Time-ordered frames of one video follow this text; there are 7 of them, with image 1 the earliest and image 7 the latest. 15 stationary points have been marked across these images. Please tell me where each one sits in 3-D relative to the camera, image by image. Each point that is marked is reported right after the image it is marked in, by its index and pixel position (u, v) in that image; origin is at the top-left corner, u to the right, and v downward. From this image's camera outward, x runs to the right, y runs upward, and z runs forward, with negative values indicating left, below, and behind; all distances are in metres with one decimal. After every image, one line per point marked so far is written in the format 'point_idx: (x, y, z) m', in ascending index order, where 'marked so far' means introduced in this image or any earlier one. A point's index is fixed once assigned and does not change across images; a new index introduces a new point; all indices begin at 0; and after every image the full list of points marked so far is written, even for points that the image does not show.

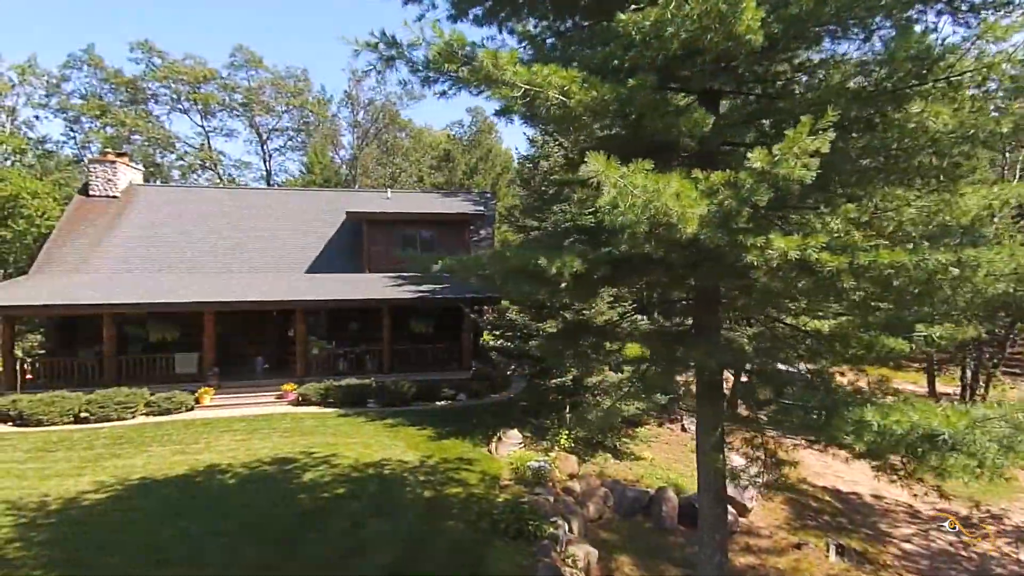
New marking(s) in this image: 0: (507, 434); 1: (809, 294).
0: (-0.1, -3.5, +12.7) m
1: (+2.7, 0.0, +4.7) m
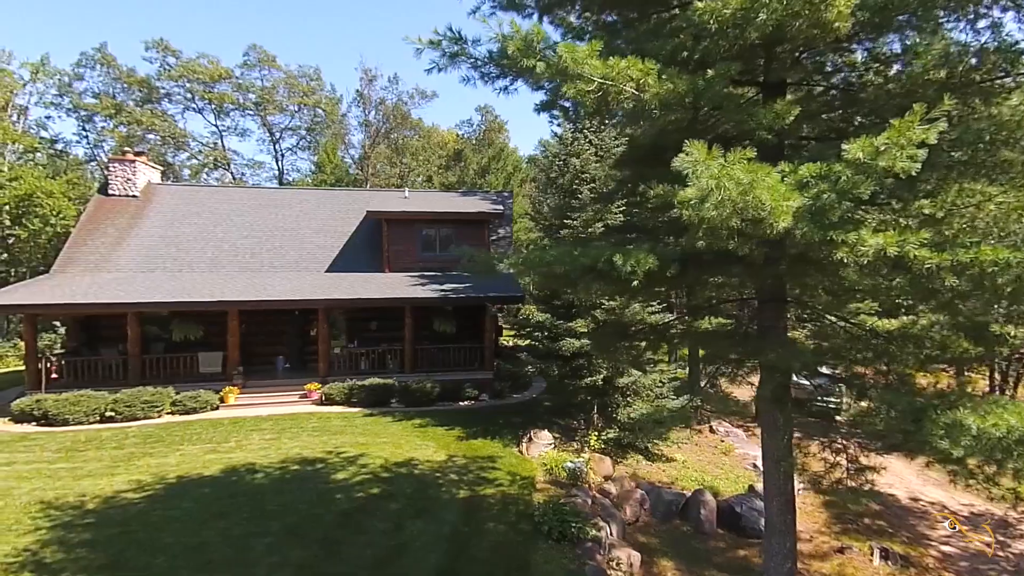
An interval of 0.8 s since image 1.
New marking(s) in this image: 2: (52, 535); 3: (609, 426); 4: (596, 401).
0: (+0.6, -3.4, +12.6) m
1: (+3.3, 0.0, +4.5) m
2: (-6.5, -3.5, +7.4) m
3: (+2.3, -3.3, +12.7) m
4: (+2.0, -2.8, +12.9) m
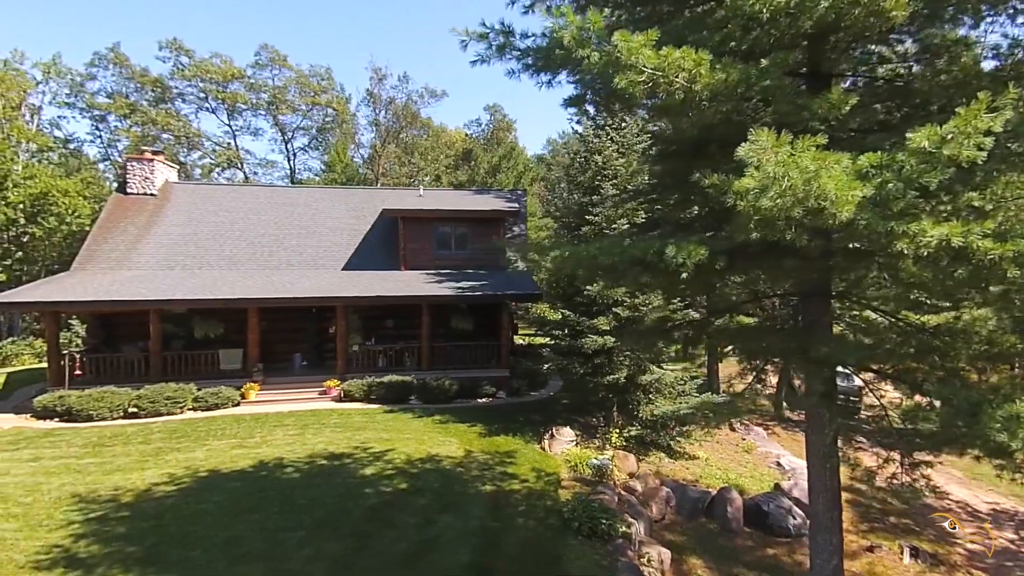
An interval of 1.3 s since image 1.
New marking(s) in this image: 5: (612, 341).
0: (+1.1, -3.4, +12.6) m
1: (+3.8, 0.0, +4.4) m
2: (-6.0, -3.4, +7.5) m
3: (+2.8, -3.3, +12.7) m
4: (+2.5, -2.7, +12.8) m
5: (+2.3, -1.2, +12.1) m
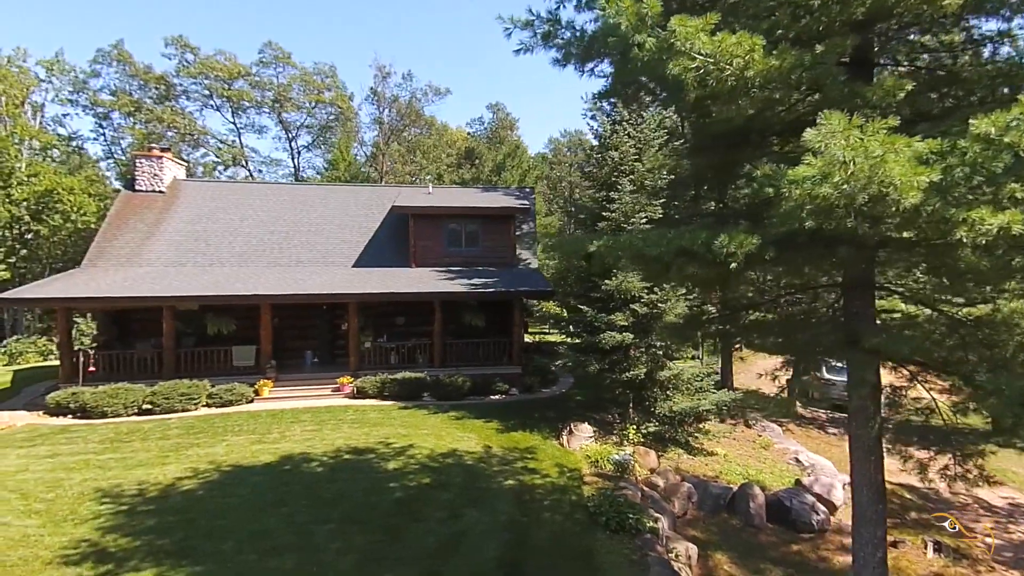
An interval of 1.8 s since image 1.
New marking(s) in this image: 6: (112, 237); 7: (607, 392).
0: (+1.5, -3.3, +12.5) m
1: (+4.2, +0.1, +4.4) m
2: (-5.6, -3.3, +7.4) m
3: (+3.2, -3.2, +12.7) m
4: (+2.9, -2.6, +12.8) m
5: (+2.7, -1.1, +12.1) m
6: (-14.1, +1.8, +18.6) m
7: (+2.4, -2.6, +13.3) m
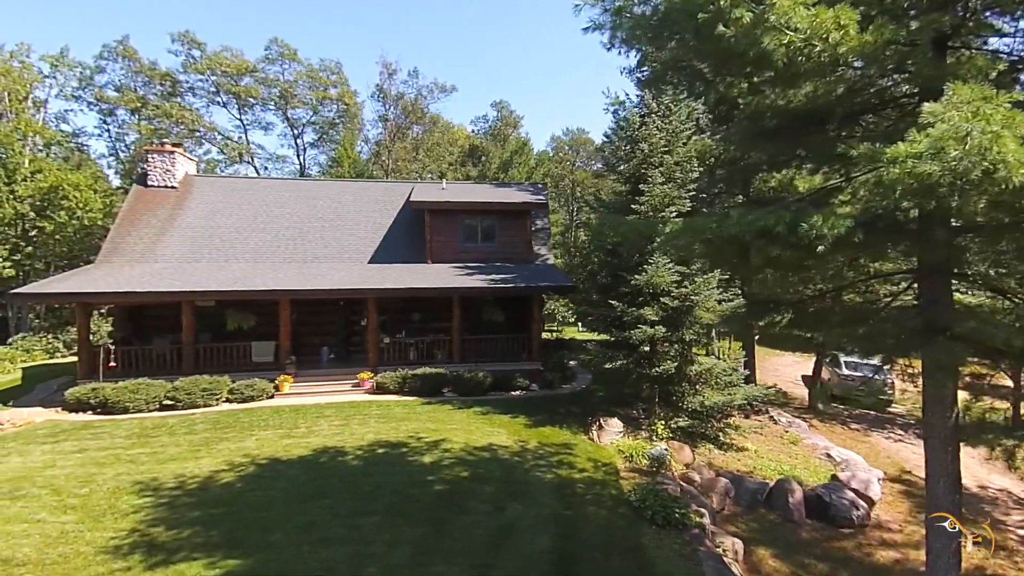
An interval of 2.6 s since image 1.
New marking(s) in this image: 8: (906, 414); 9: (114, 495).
0: (+2.2, -3.1, +12.4) m
1: (+4.9, +0.3, +4.3) m
2: (-4.9, -3.2, +7.3) m
3: (+3.9, -3.0, +12.5) m
4: (+3.6, -2.5, +12.7) m
5: (+3.4, -1.0, +12.0) m
6: (-13.5, +1.9, +18.4) m
7: (+3.1, -2.5, +13.1) m
8: (+13.4, -4.3, +17.9) m
9: (-6.1, -3.2, +8.1) m
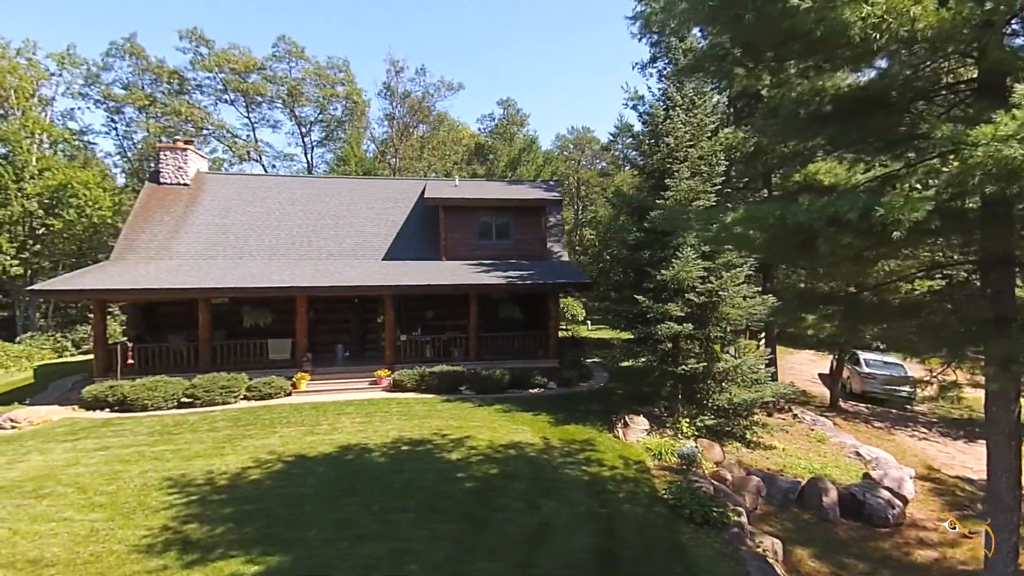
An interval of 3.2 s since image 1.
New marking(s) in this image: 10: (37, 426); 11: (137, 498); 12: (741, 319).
0: (+2.8, -3.0, +12.2) m
1: (+5.4, +0.4, +4.1) m
2: (-4.4, -3.1, +7.1) m
3: (+4.4, -2.9, +12.4) m
4: (+4.1, -2.4, +12.5) m
5: (+3.9, -0.9, +11.8) m
6: (-13.0, +2.0, +18.3) m
7: (+3.6, -2.4, +13.0) m
8: (+14.0, -4.2, +17.7) m
9: (-5.6, -3.1, +7.9) m
10: (-10.7, -3.1, +11.9) m
11: (-5.5, -3.1, +7.7) m
12: (+5.3, -0.7, +12.0) m
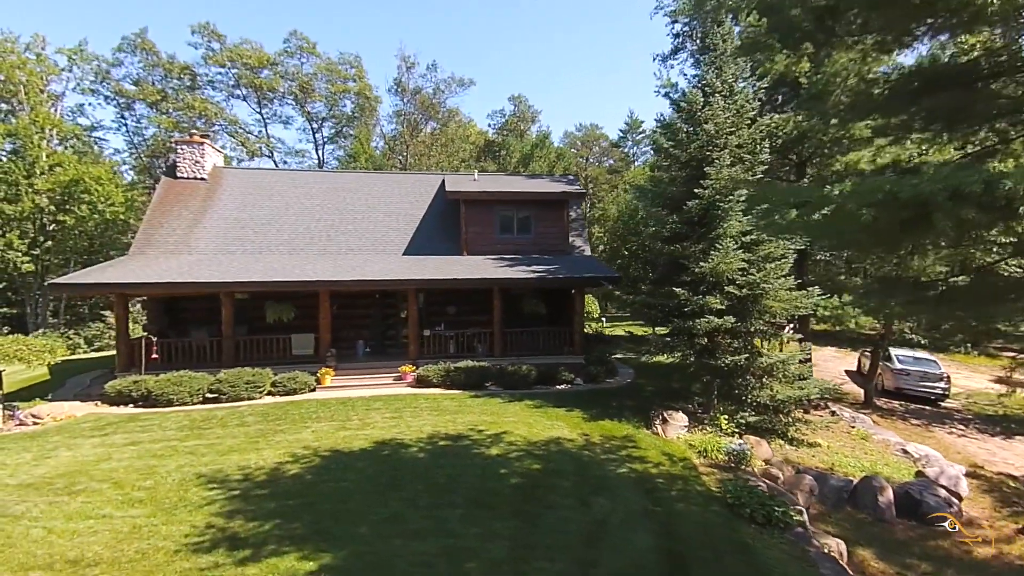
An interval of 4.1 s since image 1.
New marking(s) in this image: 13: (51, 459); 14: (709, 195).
0: (+3.5, -2.9, +11.9) m
1: (+6.2, +0.5, +3.8) m
2: (-3.6, -2.9, +6.8) m
3: (+5.2, -2.7, +12.0) m
4: (+4.9, -2.2, +12.1) m
5: (+4.7, -0.7, +11.5) m
6: (-12.1, +2.2, +18.0) m
7: (+4.4, -2.2, +12.6) m
8: (+14.8, -4.0, +17.3) m
9: (-4.8, -2.9, +7.6) m
10: (-9.9, -2.9, +11.6) m
11: (-4.8, -2.9, +7.4) m
12: (+6.0, -0.5, +11.7) m
13: (-7.9, -2.9, +9.0) m
14: (+4.4, +2.1, +11.6) m
